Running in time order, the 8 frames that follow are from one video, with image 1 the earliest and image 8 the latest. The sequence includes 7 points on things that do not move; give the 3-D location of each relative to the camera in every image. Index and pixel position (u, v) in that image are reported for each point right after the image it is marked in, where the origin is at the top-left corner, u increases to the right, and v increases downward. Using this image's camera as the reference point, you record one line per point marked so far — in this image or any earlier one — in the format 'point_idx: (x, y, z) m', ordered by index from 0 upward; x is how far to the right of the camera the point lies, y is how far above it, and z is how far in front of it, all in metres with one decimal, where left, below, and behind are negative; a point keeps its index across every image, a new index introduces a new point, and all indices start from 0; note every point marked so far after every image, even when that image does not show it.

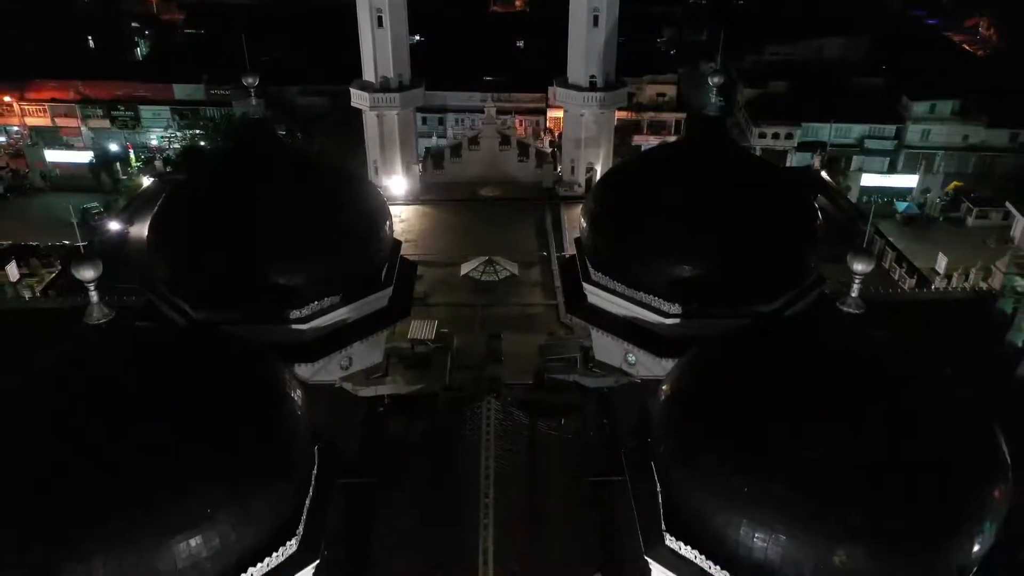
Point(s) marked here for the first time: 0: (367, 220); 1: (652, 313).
0: (-1.6, +0.8, +11.7) m
1: (+1.5, -0.2, +11.3) m
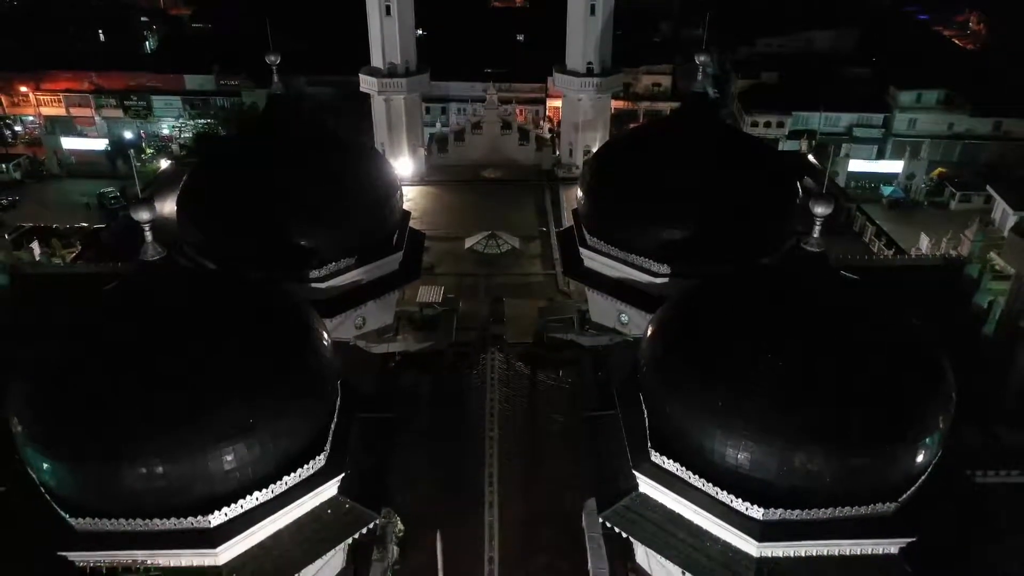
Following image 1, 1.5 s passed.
0: (-1.6, +1.2, +12.6) m
1: (+1.5, +0.2, +12.2) m
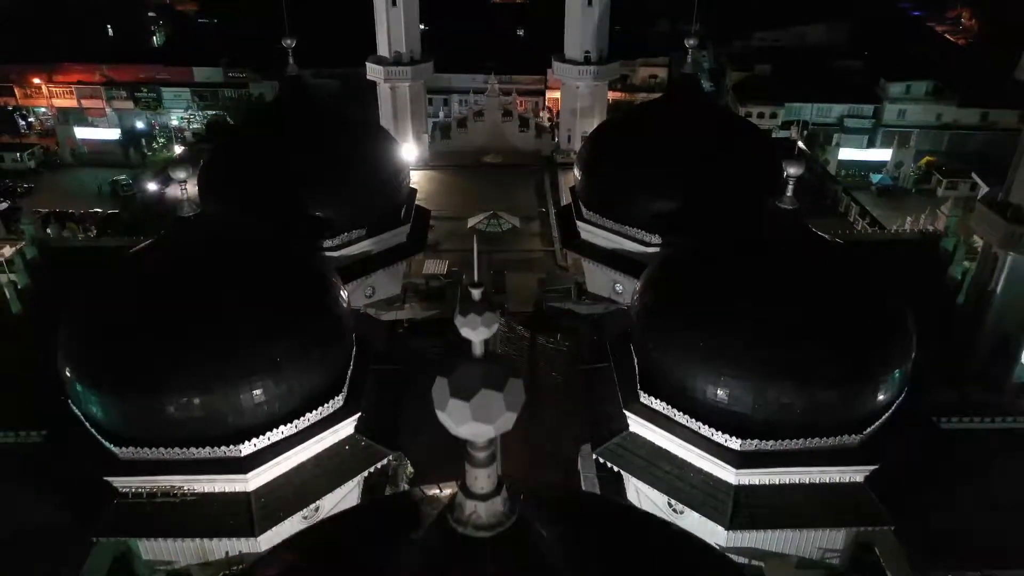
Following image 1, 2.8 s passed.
0: (-1.6, +1.5, +13.4) m
1: (+1.5, +0.5, +13.0) m
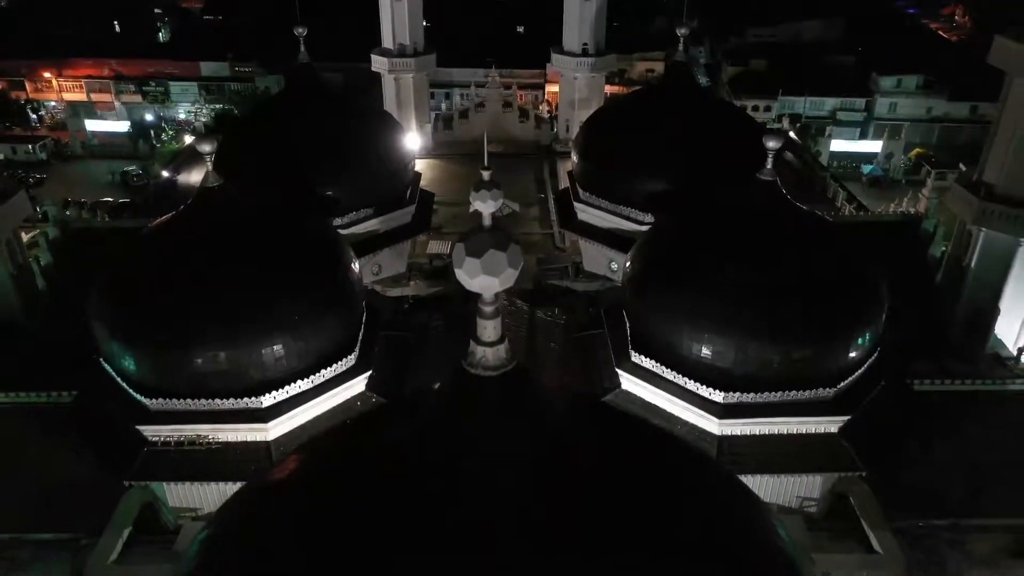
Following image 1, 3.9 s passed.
0: (-1.6, +1.8, +14.0) m
1: (+1.5, +0.8, +13.6) m
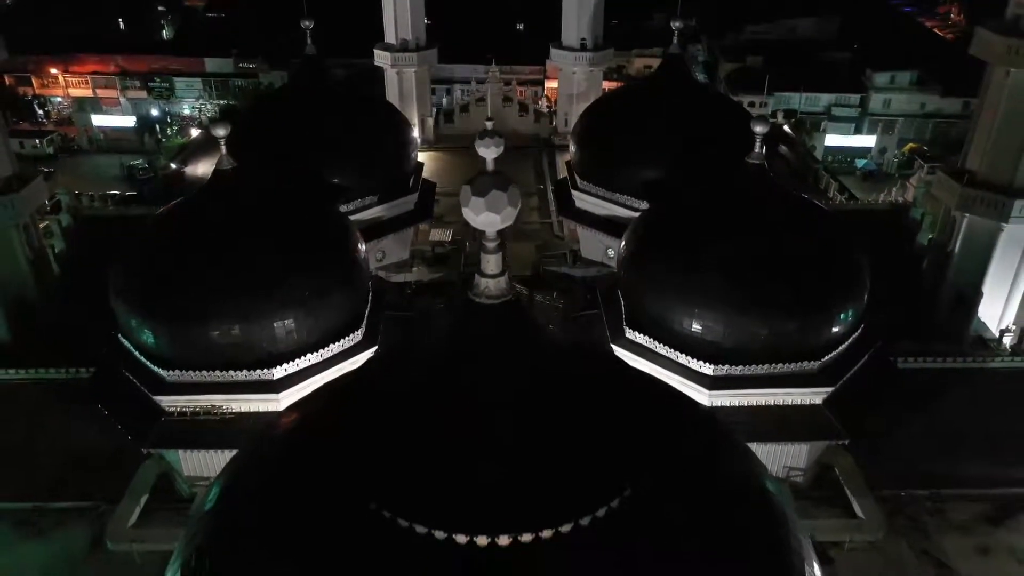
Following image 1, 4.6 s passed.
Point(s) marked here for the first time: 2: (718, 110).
0: (-1.6, +2.0, +14.5) m
1: (+1.5, +1.0, +14.1) m
2: (+2.7, +2.3, +13.9) m
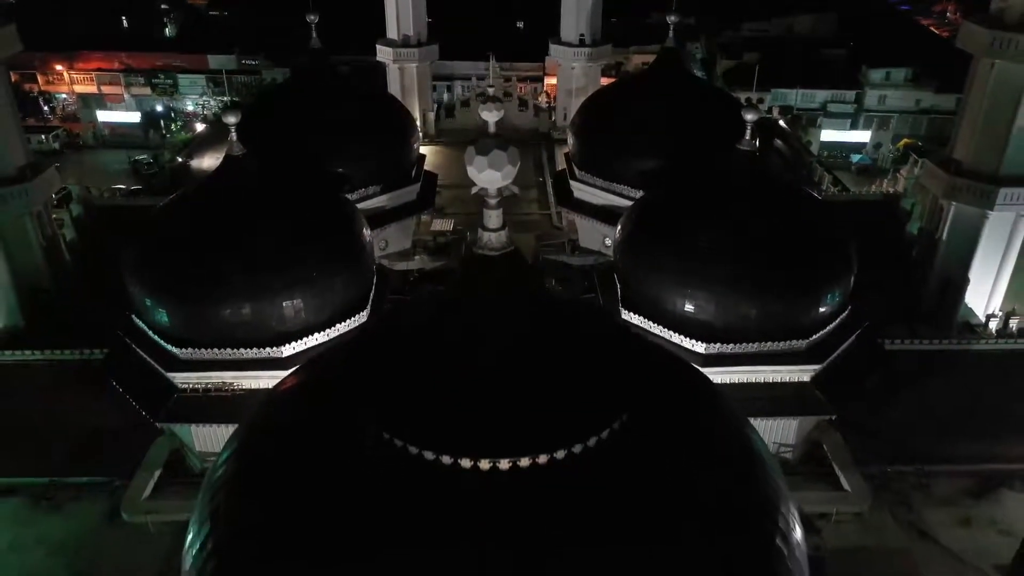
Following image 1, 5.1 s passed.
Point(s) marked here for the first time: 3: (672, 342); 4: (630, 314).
0: (-1.6, +2.2, +14.8) m
1: (+1.5, +1.2, +14.4) m
2: (+2.7, +2.5, +14.3) m
3: (+1.5, -0.5, +9.9) m
4: (+1.1, -0.3, +10.3) m
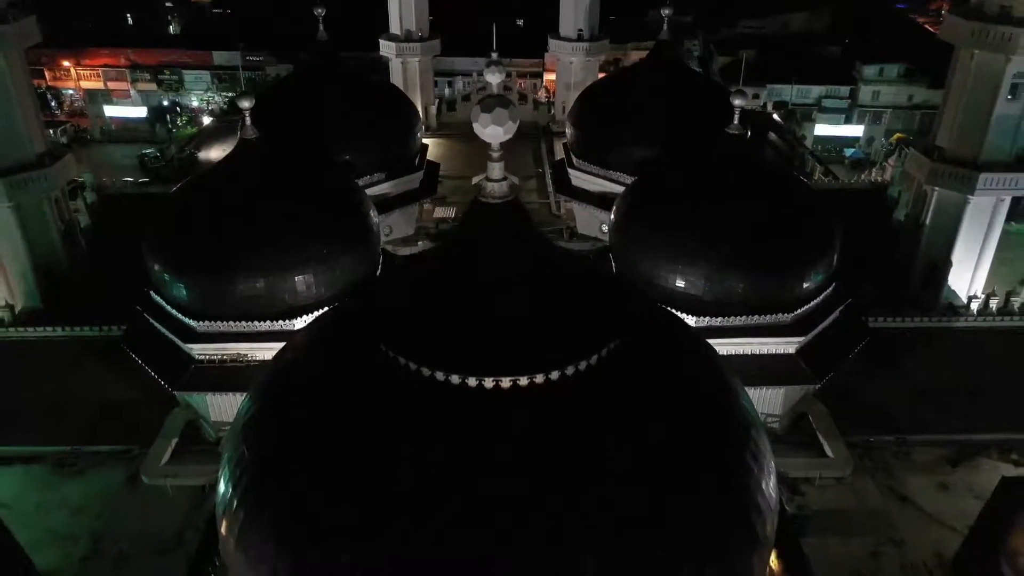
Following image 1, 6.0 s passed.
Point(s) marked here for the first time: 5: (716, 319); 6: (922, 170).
0: (-1.6, +2.4, +15.4) m
1: (+1.5, +1.4, +15.0) m
2: (+2.7, +2.7, +14.8) m
3: (+1.5, -0.3, +10.5) m
4: (+1.1, 0.0, +10.8) m
5: (+2.0, -0.3, +10.3) m
6: (+5.1, +1.5, +13.4) m
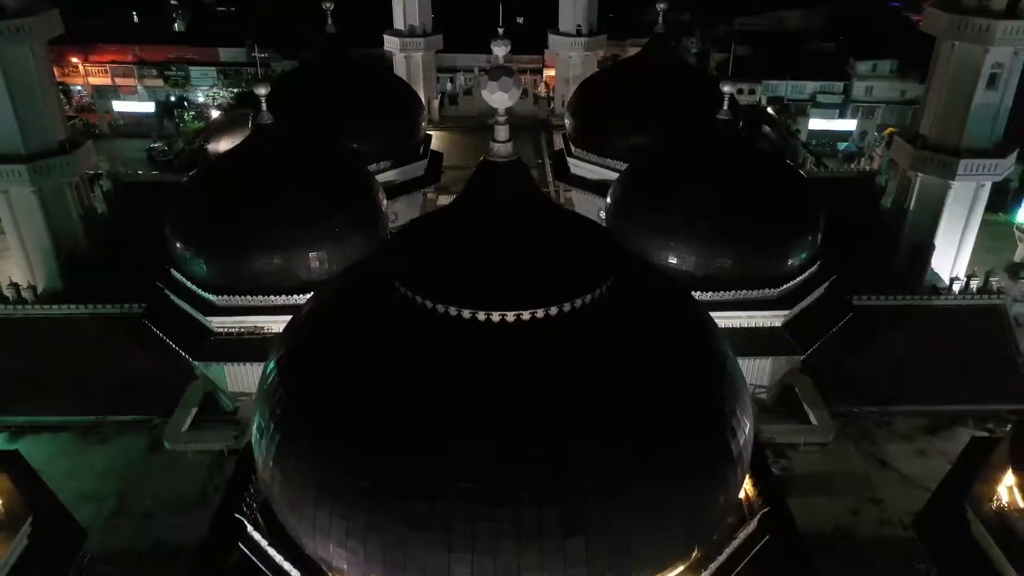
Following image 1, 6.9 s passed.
0: (-1.5, +2.6, +16.0) m
1: (+1.5, +1.6, +15.6) m
2: (+2.7, +2.9, +15.4) m
3: (+1.5, 0.0, +11.1) m
4: (+1.2, +0.2, +11.4) m
5: (+2.0, -0.1, +10.9) m
6: (+5.2, +1.7, +14.0) m
